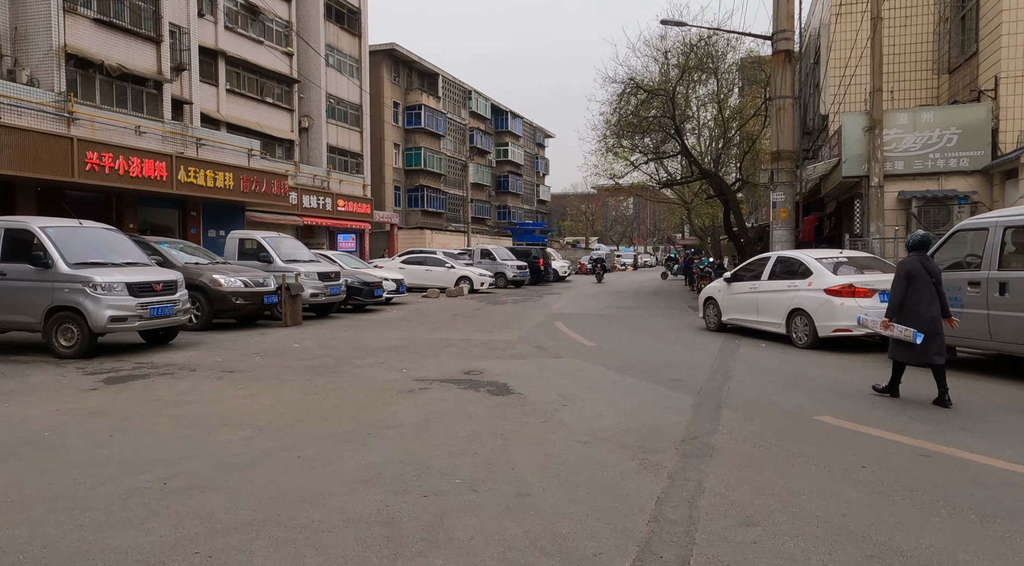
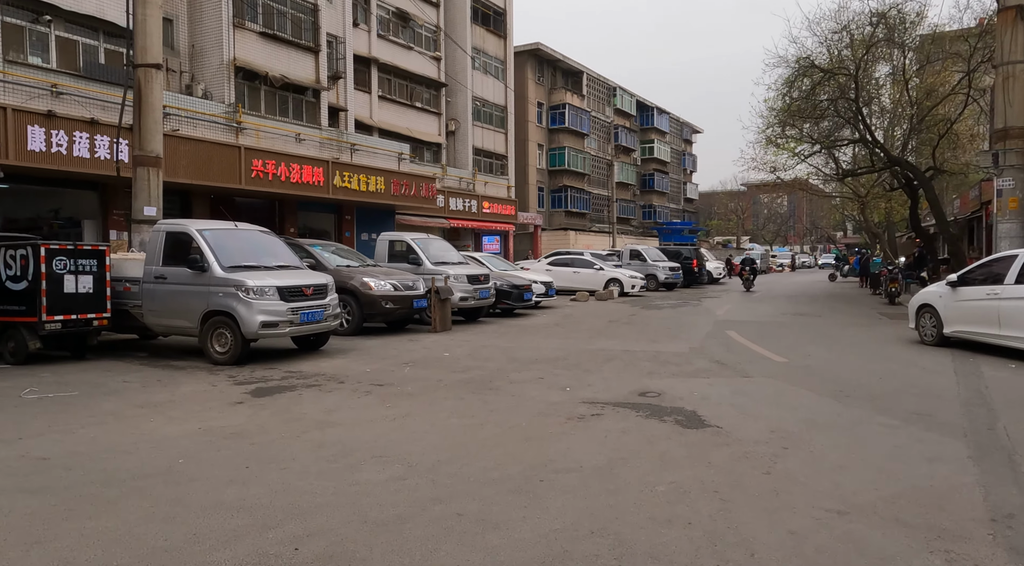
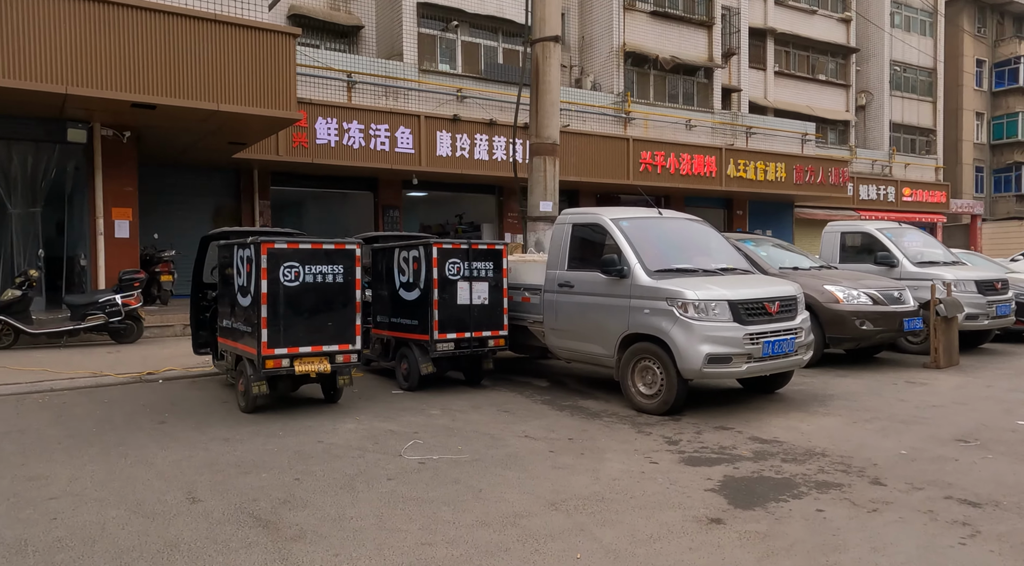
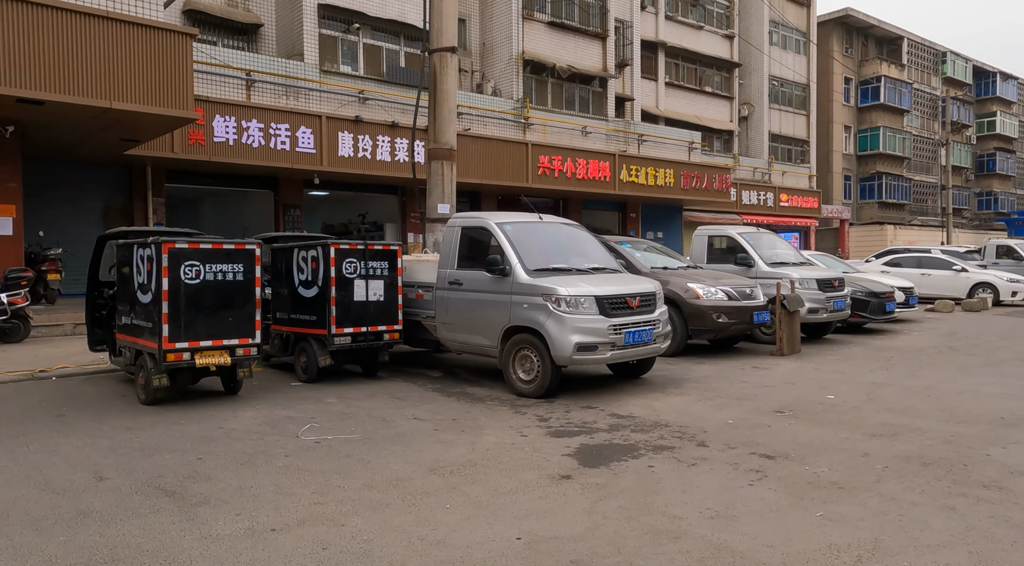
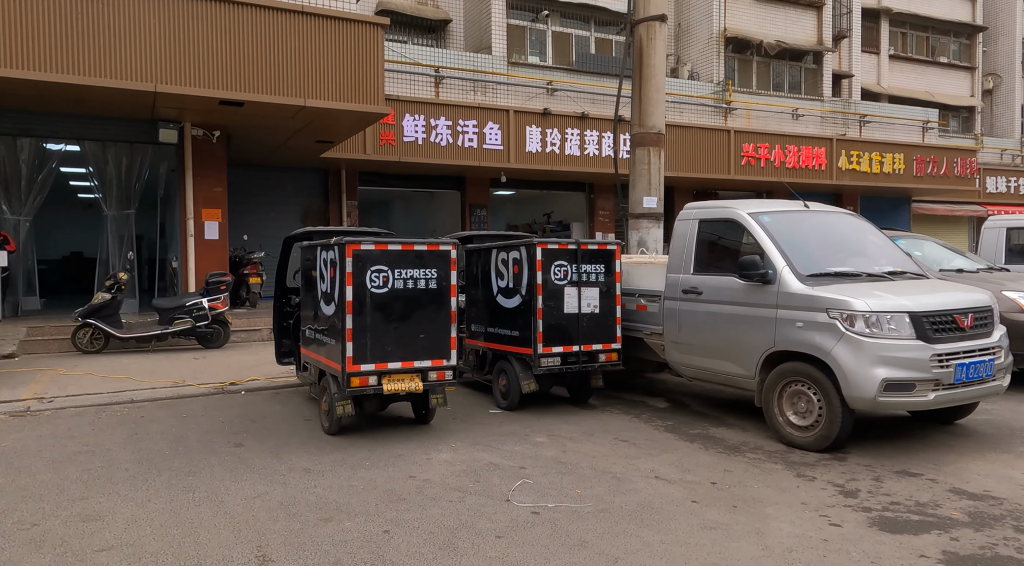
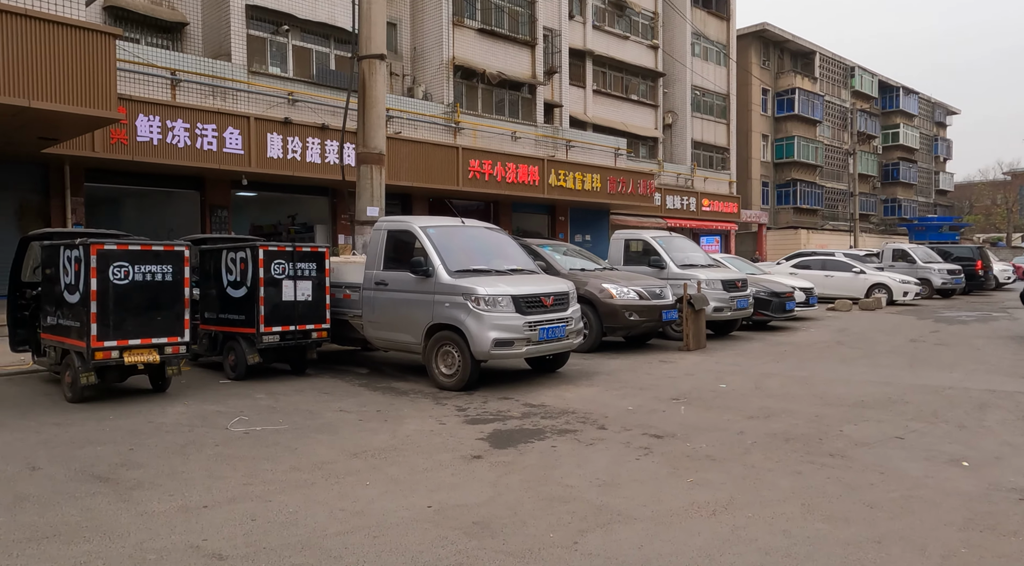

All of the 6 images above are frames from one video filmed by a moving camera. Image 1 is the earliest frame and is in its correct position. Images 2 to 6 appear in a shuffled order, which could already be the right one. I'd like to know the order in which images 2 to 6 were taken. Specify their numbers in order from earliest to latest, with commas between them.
2, 6, 4, 3, 5
